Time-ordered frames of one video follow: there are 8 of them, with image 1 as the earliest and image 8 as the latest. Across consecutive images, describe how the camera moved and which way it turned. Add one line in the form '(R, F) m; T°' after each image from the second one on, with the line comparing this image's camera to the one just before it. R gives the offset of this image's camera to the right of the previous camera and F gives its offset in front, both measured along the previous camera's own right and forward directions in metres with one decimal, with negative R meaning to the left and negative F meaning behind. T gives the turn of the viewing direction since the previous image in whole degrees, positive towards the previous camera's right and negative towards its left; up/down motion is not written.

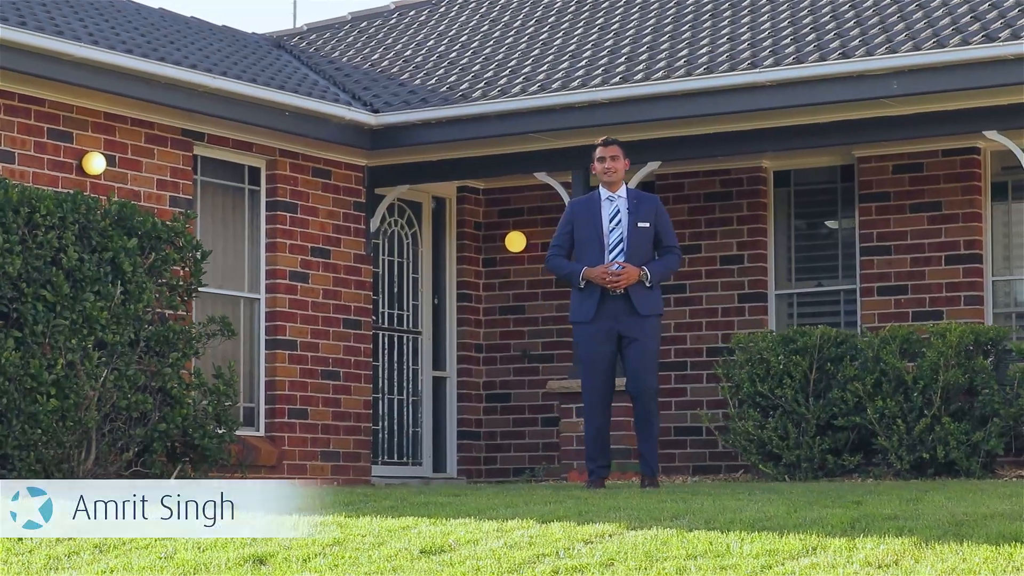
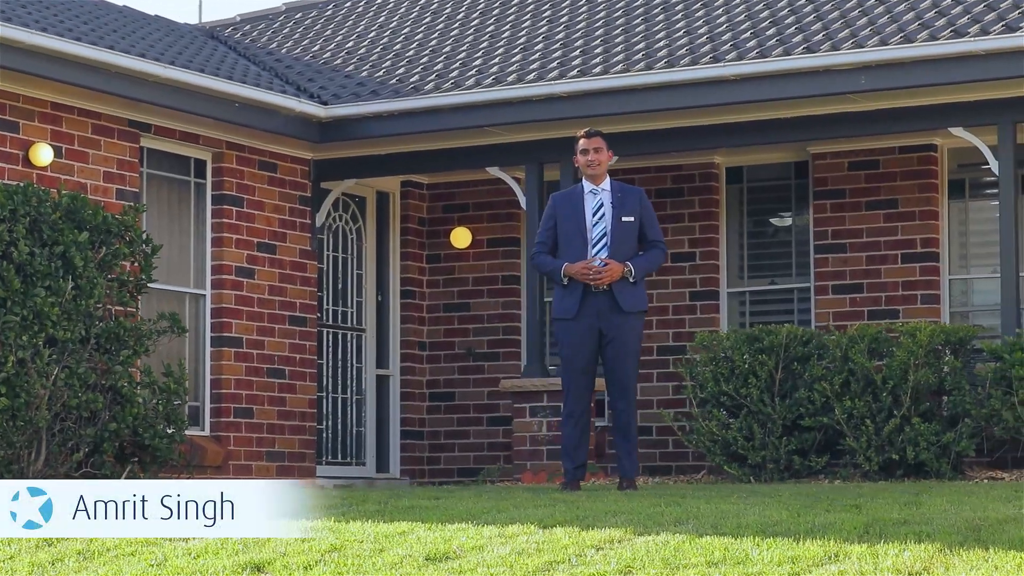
(-0.3, +0.3) m; +3°
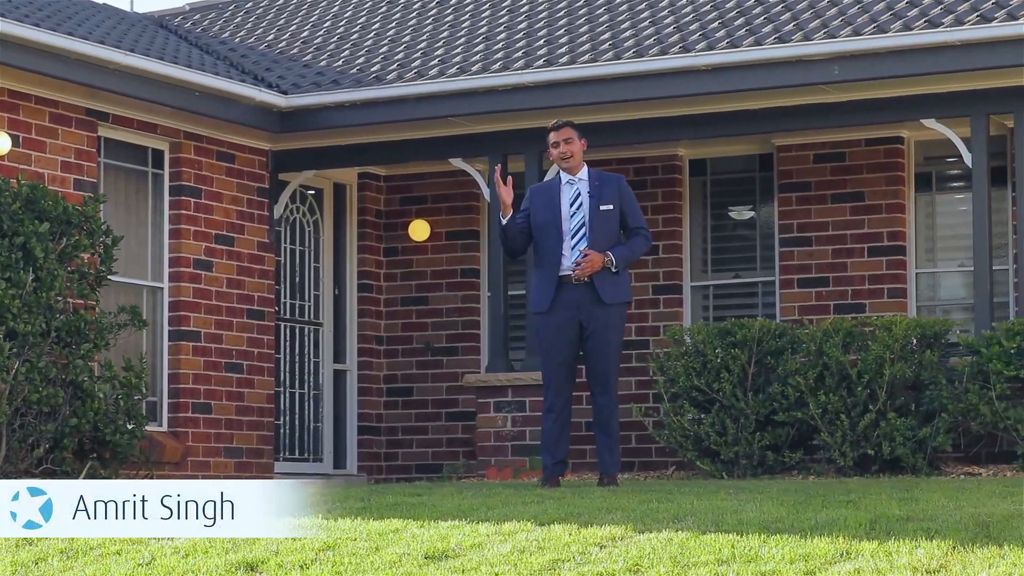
(-0.2, +0.2) m; +2°
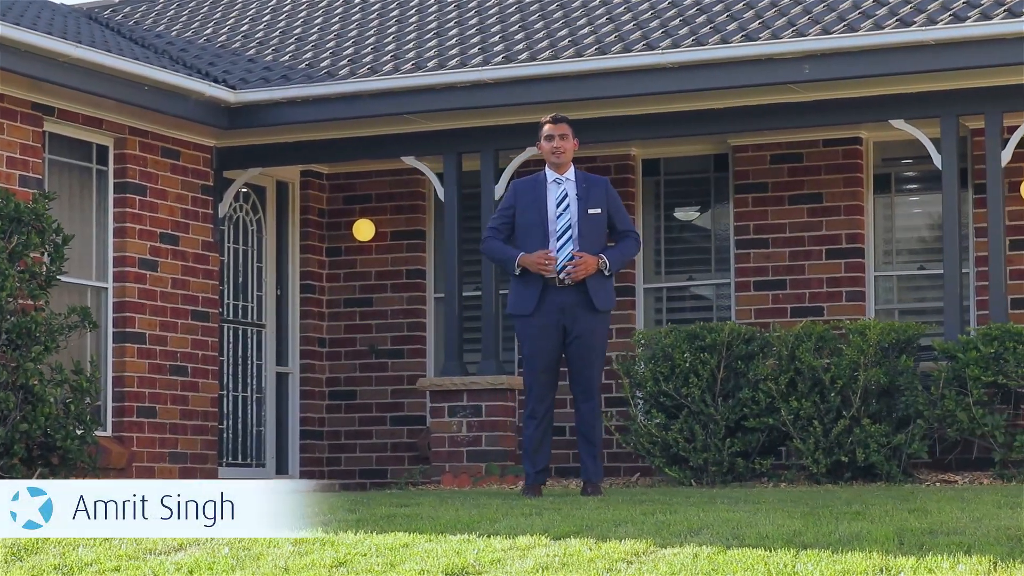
(-0.3, +0.3) m; +3°
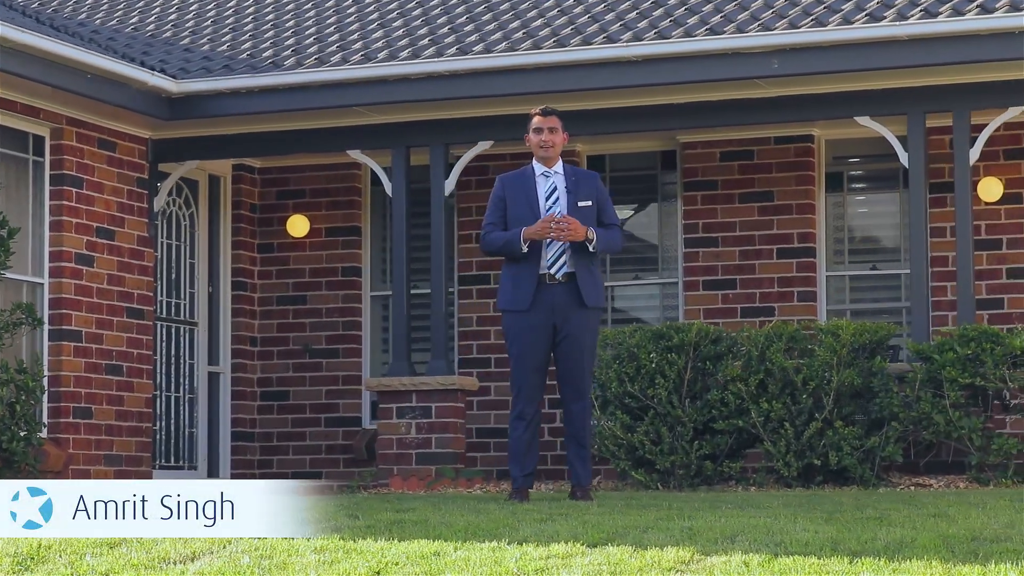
(-0.4, +0.3) m; +4°
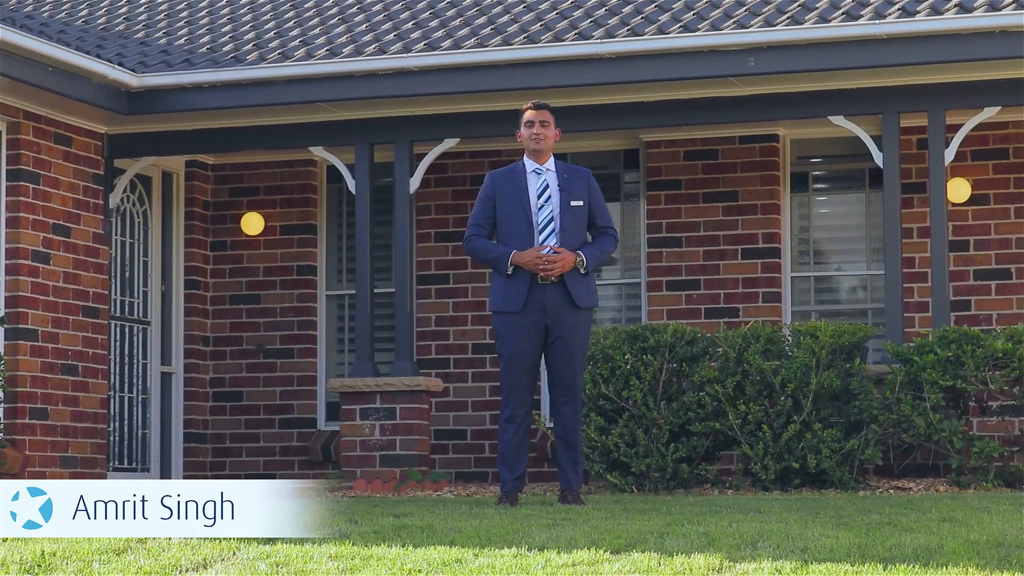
(-0.3, +0.2) m; +2°
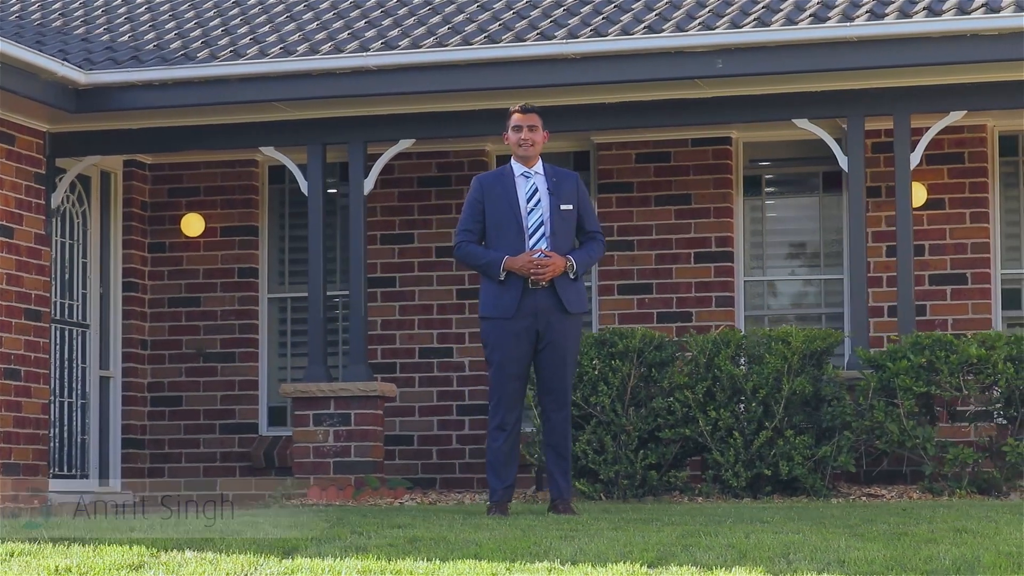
(-0.4, +0.2) m; +3°
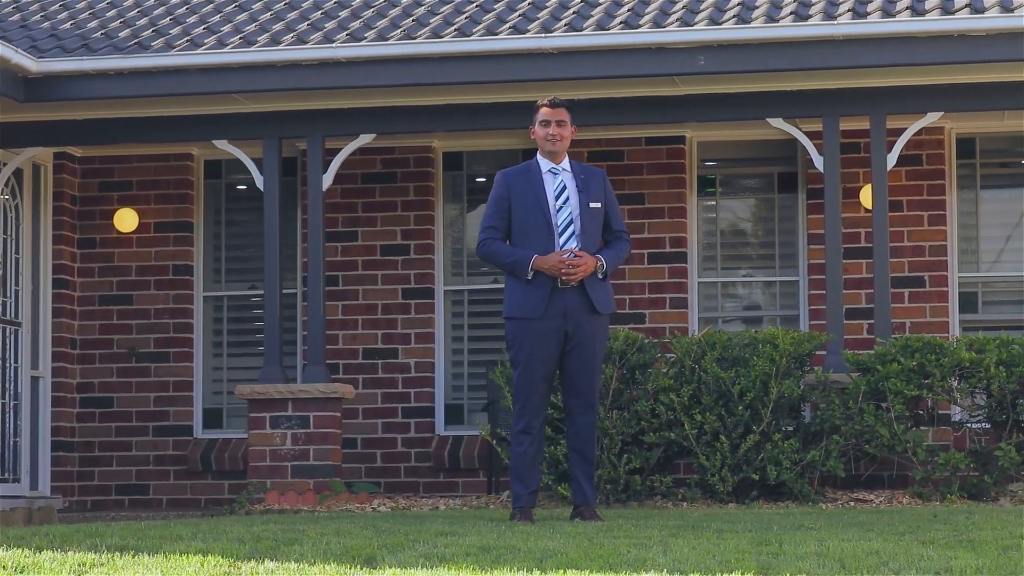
(-0.7, +0.3) m; +5°
